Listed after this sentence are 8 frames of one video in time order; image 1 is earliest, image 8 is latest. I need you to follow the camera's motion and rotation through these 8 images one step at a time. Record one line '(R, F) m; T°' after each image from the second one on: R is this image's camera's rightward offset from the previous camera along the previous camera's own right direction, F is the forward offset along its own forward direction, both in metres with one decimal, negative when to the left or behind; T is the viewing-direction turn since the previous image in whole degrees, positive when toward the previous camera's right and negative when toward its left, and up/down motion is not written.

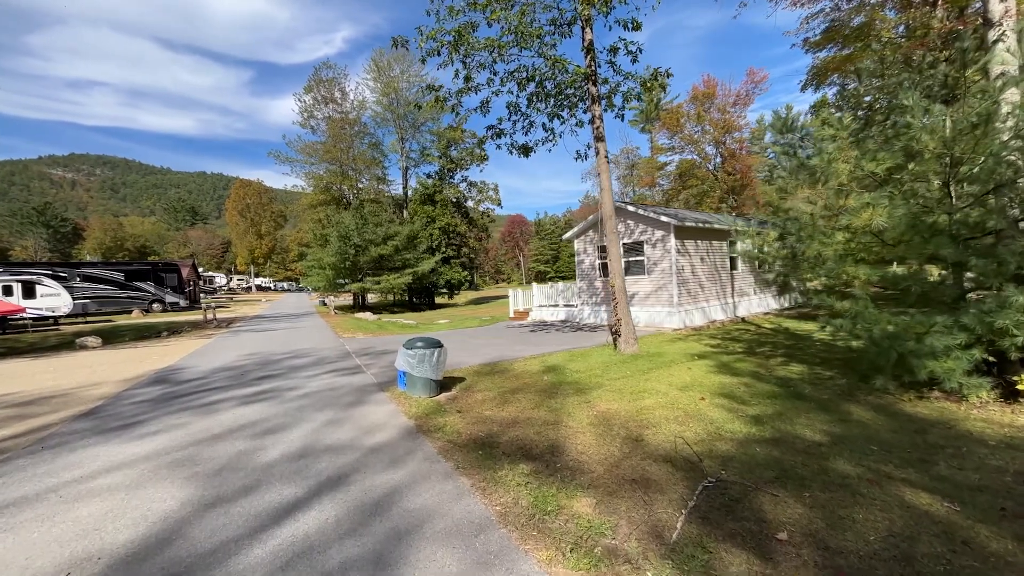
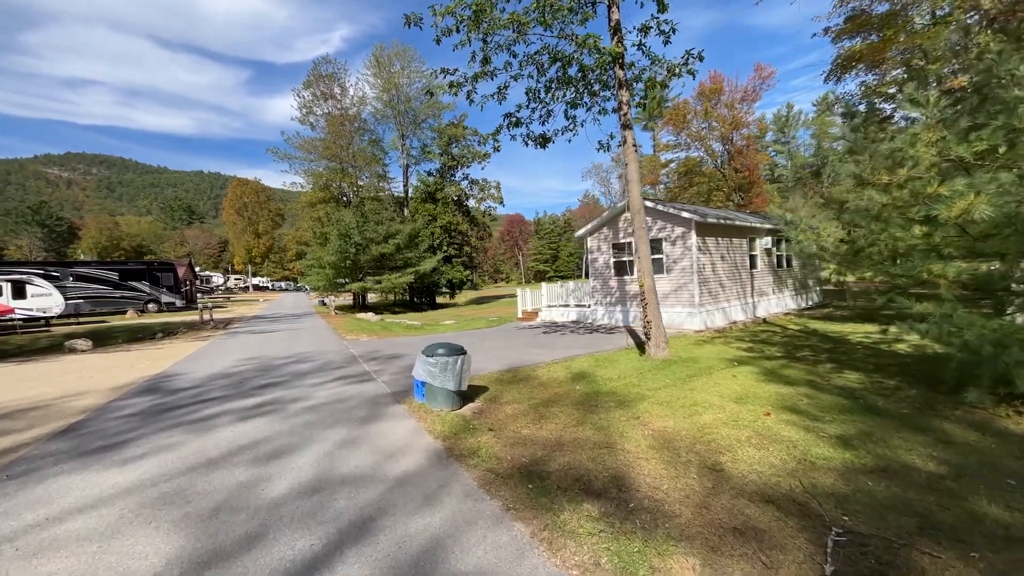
(-0.4, +0.7) m; 0°
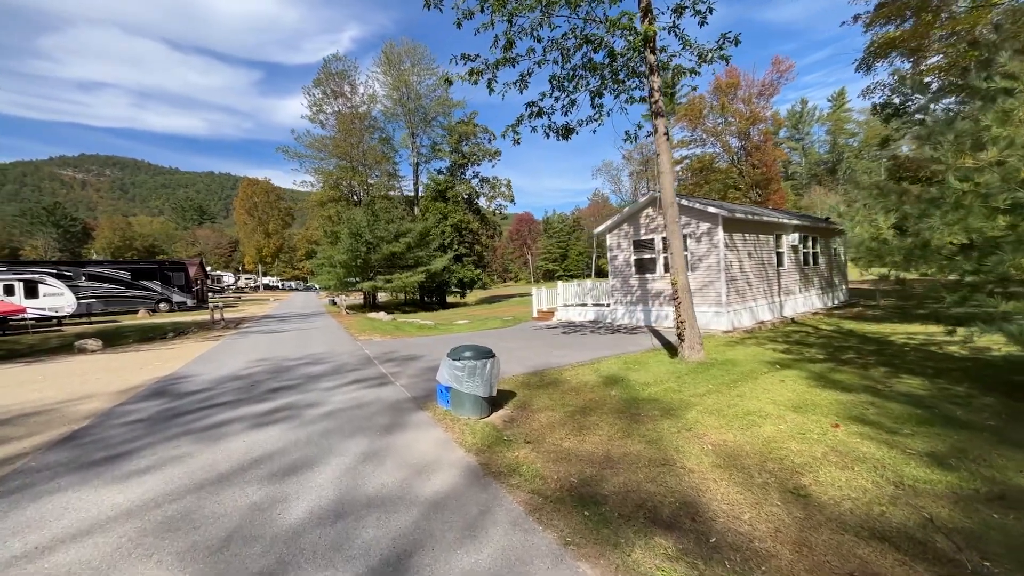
(-0.3, +0.5) m; -1°
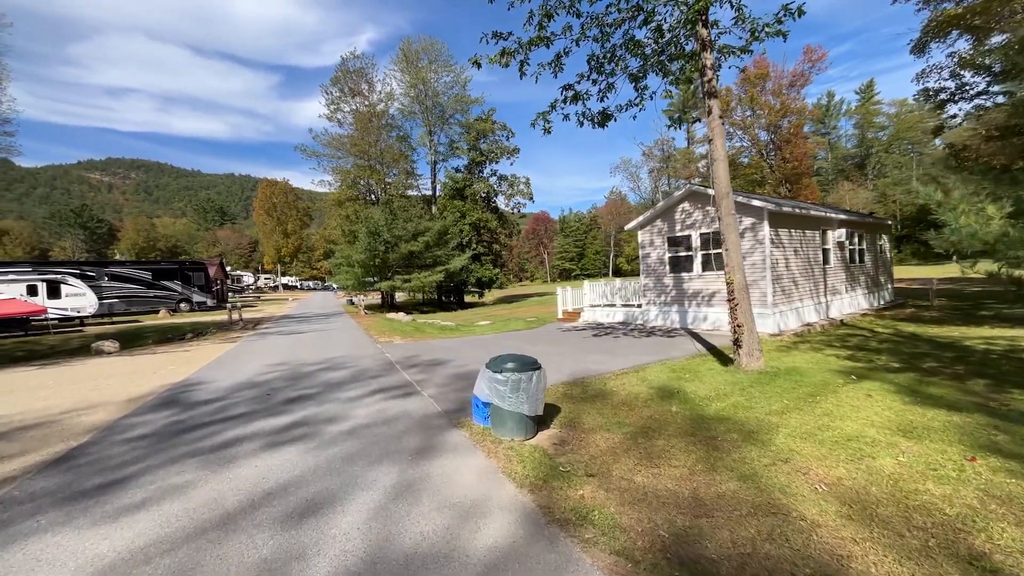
(-0.4, +0.7) m; -2°
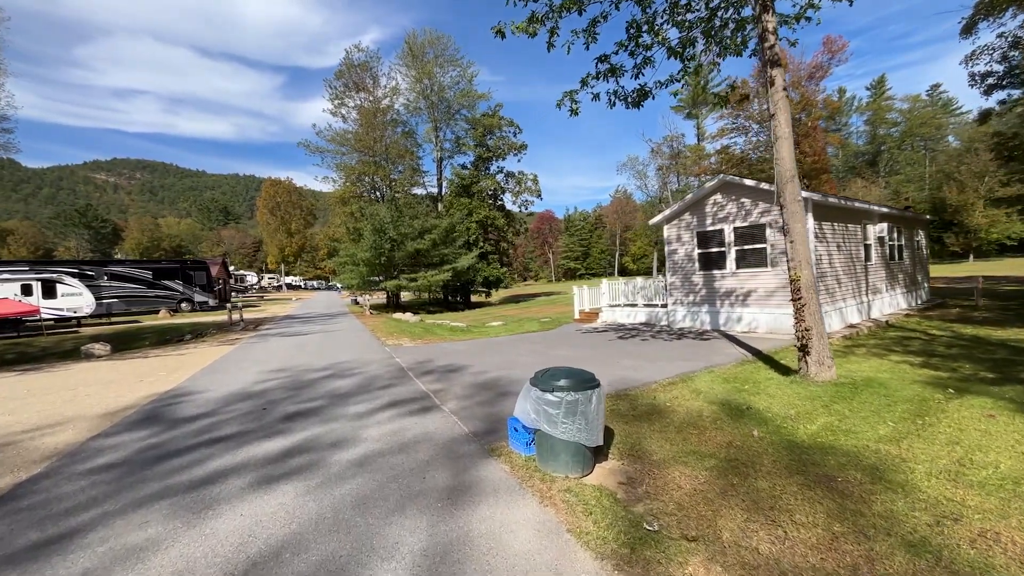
(-0.4, +1.0) m; 0°
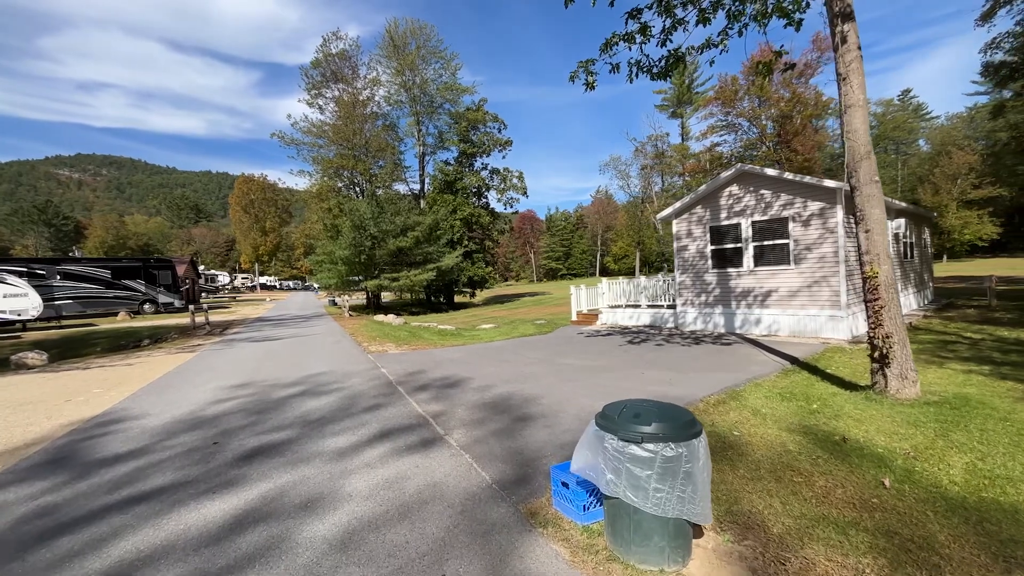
(-0.4, +1.3) m; +2°
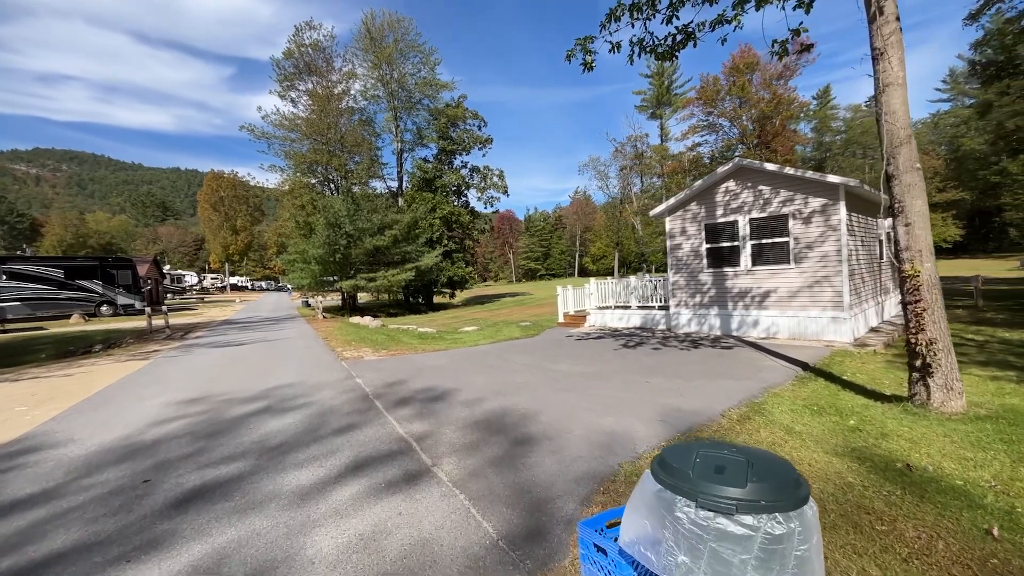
(-0.2, +0.8) m; +3°
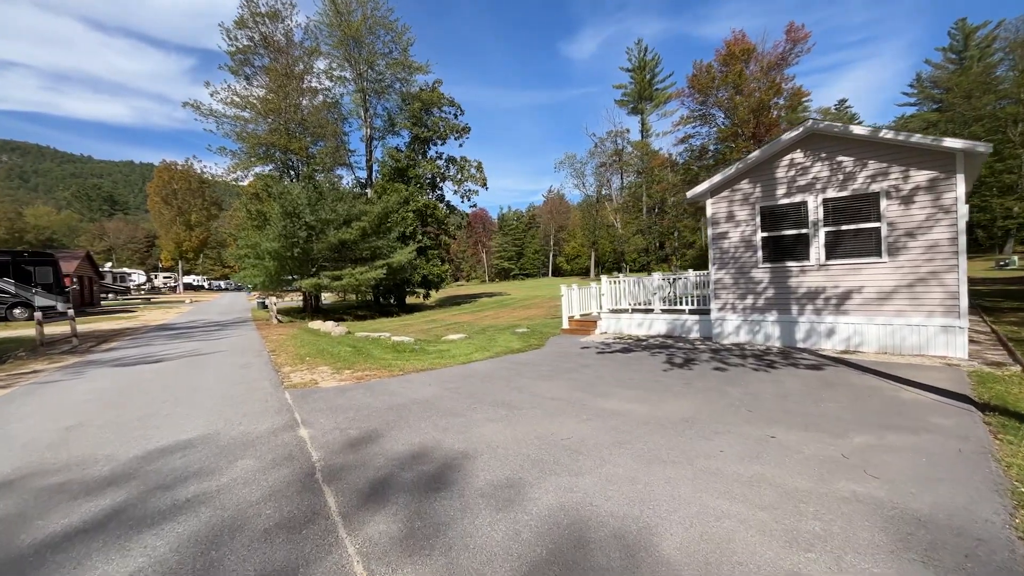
(-0.7, +2.7) m; +4°
